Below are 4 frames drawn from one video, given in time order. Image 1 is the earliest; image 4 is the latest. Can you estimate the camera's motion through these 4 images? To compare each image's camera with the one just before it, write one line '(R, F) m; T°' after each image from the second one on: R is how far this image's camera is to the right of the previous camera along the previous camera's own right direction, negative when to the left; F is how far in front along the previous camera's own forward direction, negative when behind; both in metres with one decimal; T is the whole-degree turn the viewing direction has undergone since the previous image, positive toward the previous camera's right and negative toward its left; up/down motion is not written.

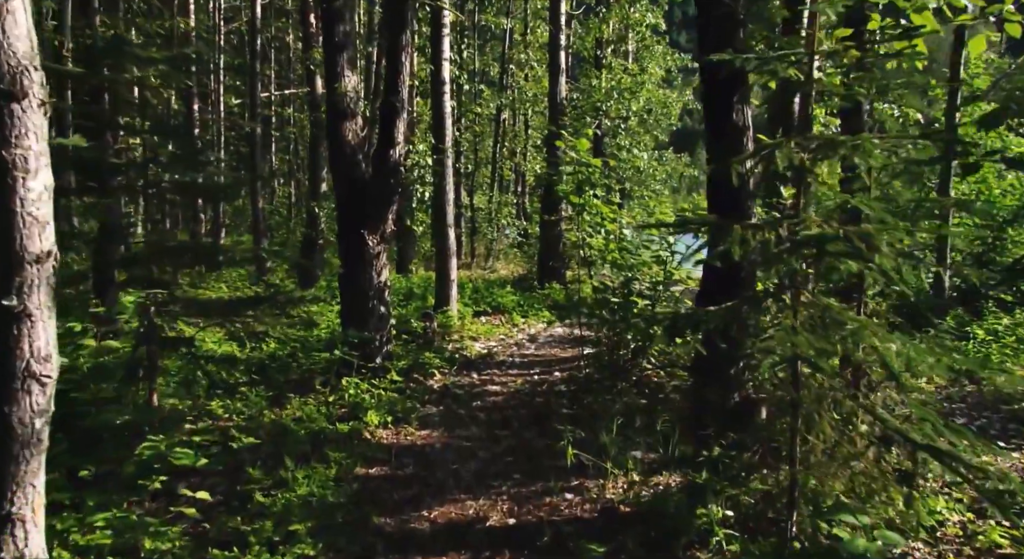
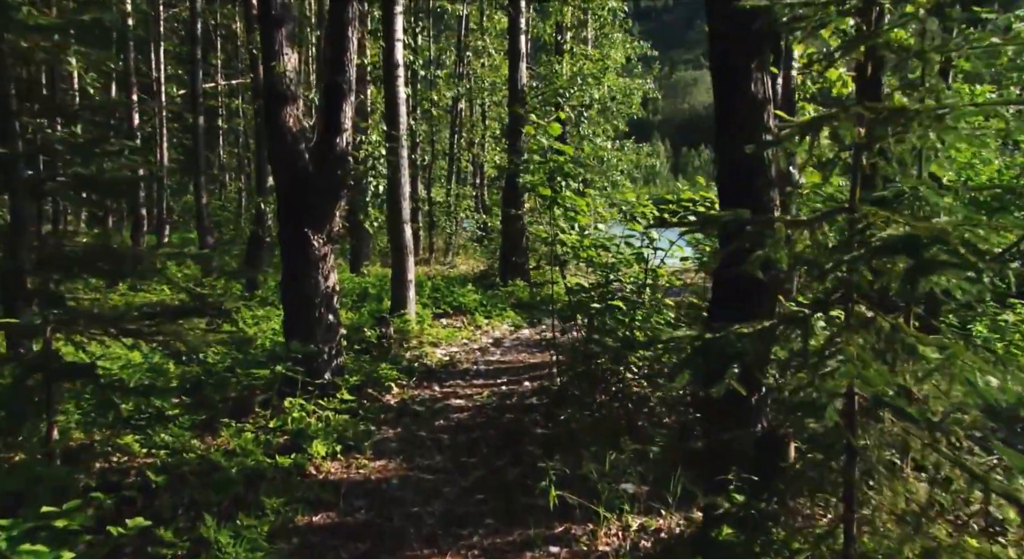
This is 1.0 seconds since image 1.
(-0.1, +1.2) m; +2°
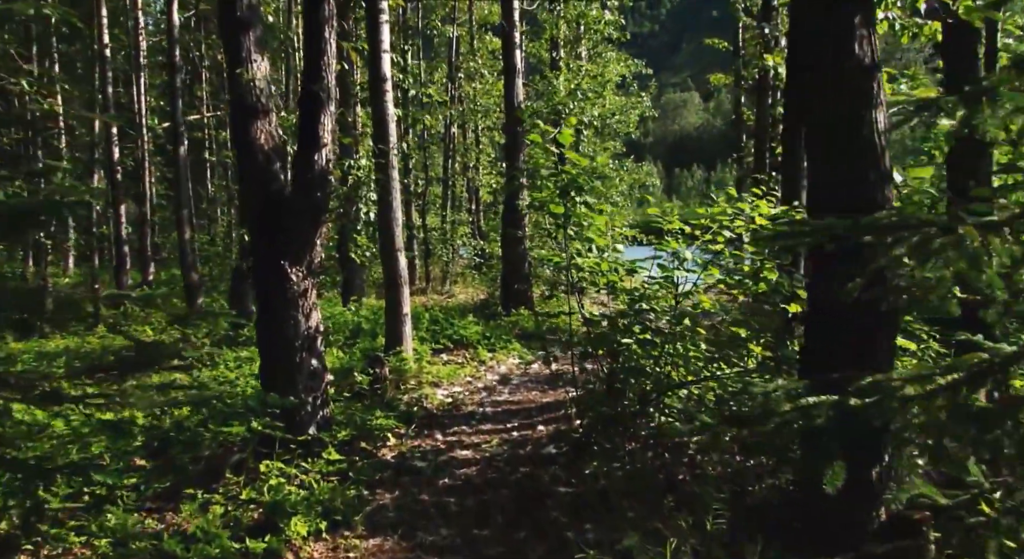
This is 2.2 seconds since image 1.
(-0.1, +1.4) m; 0°
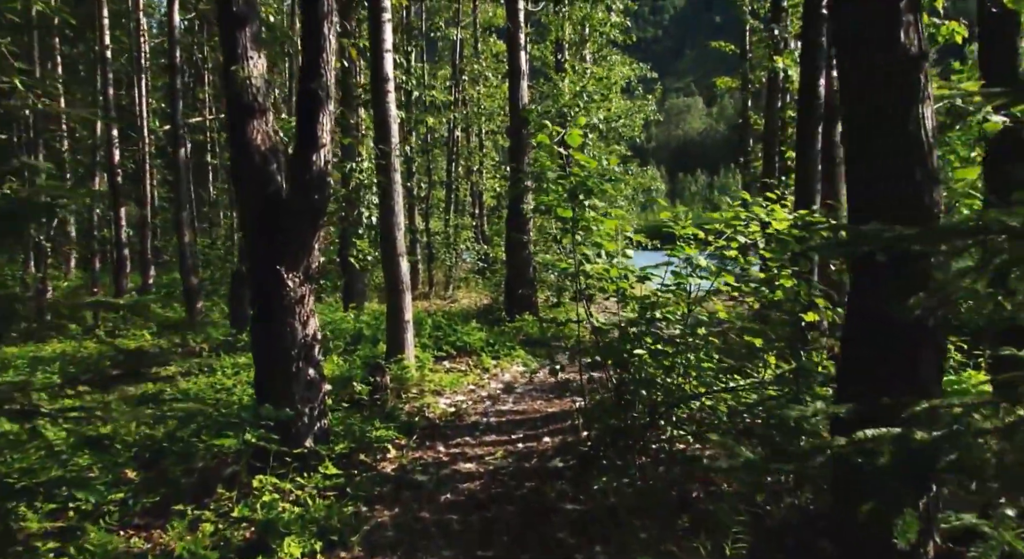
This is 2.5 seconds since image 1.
(0.0, +0.4) m; 0°
